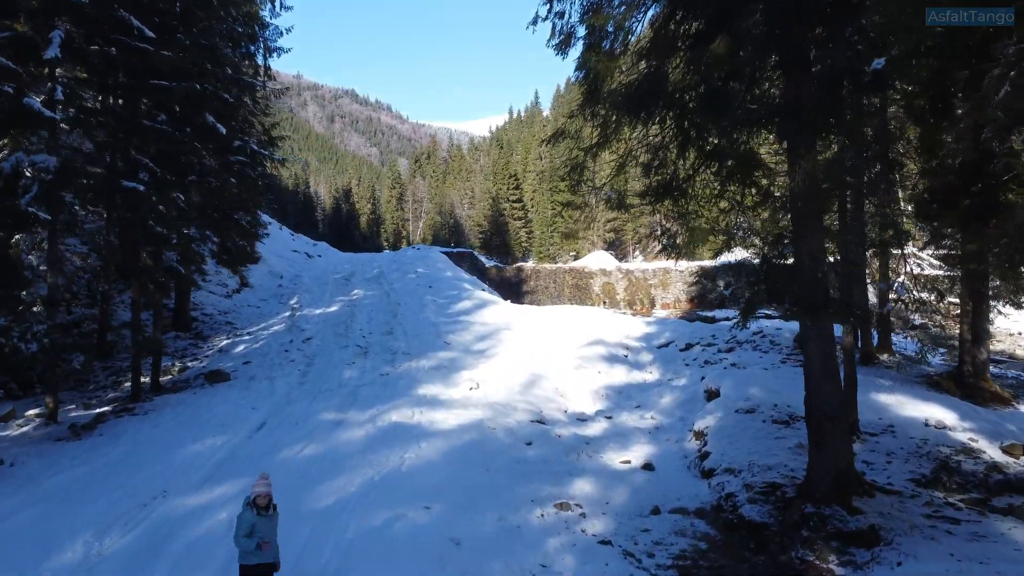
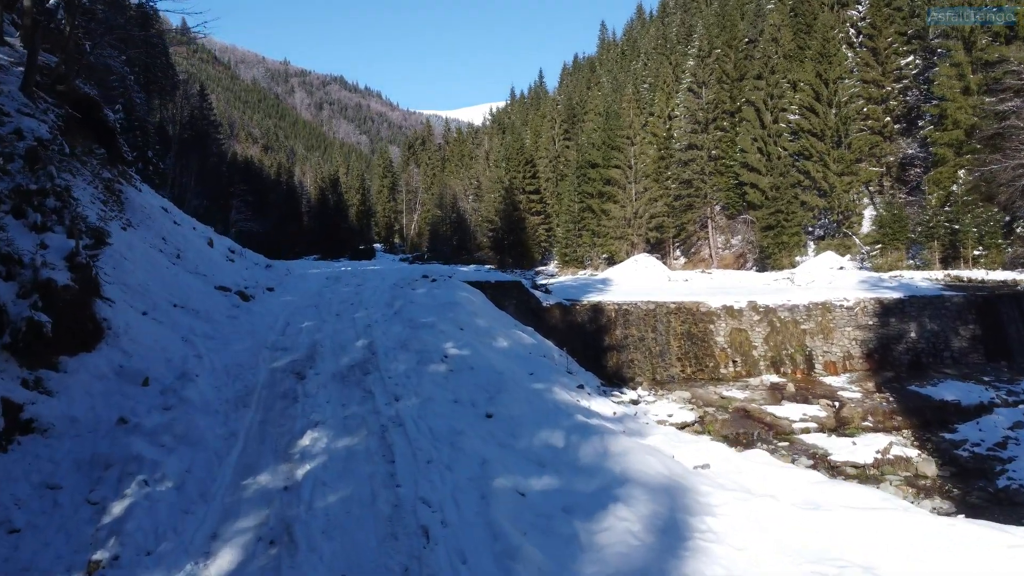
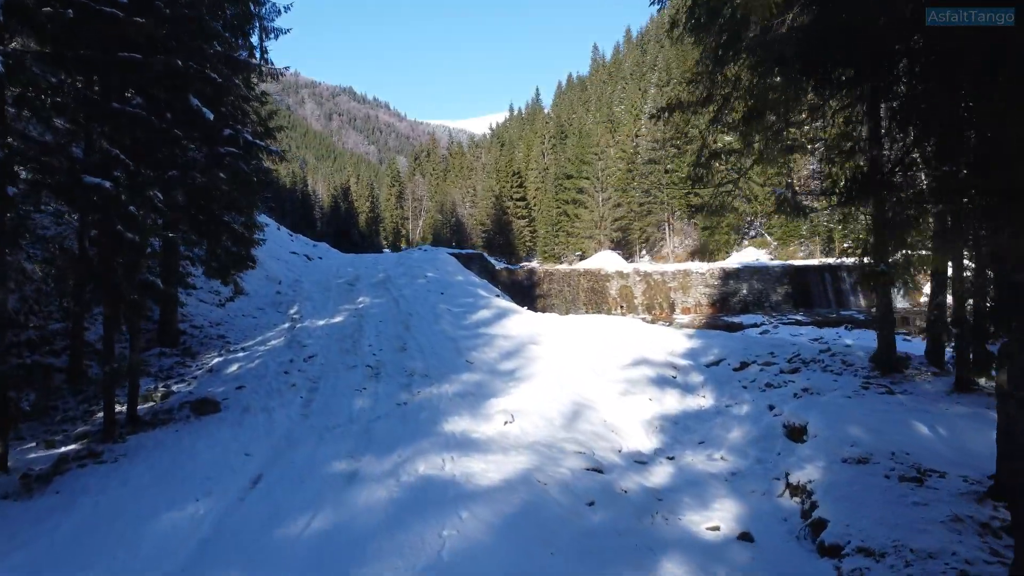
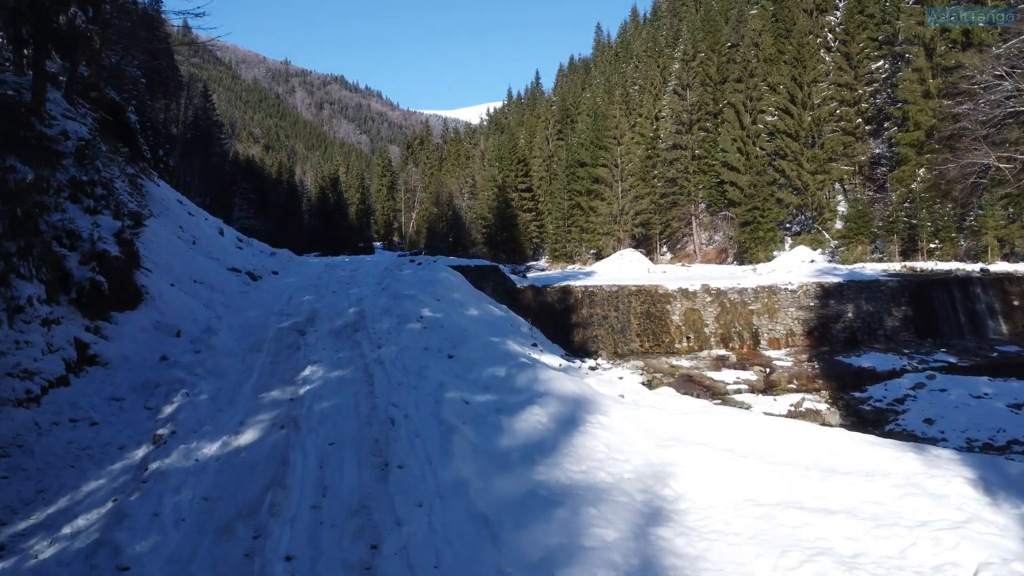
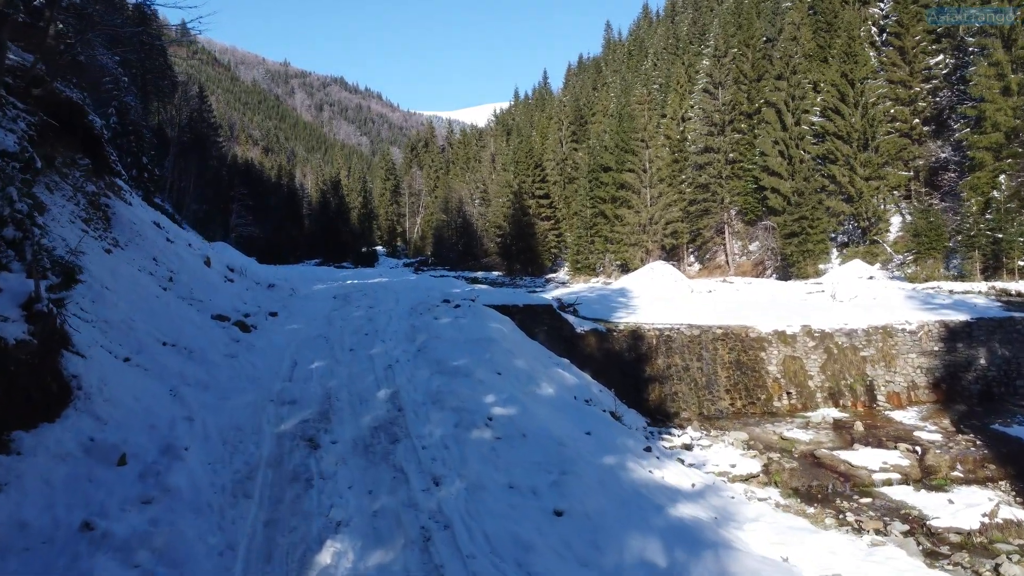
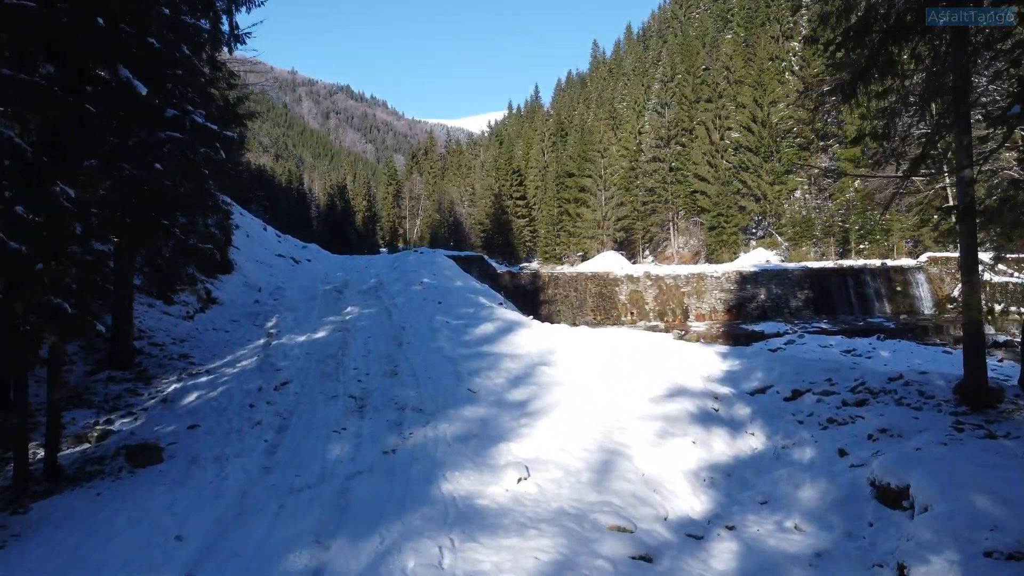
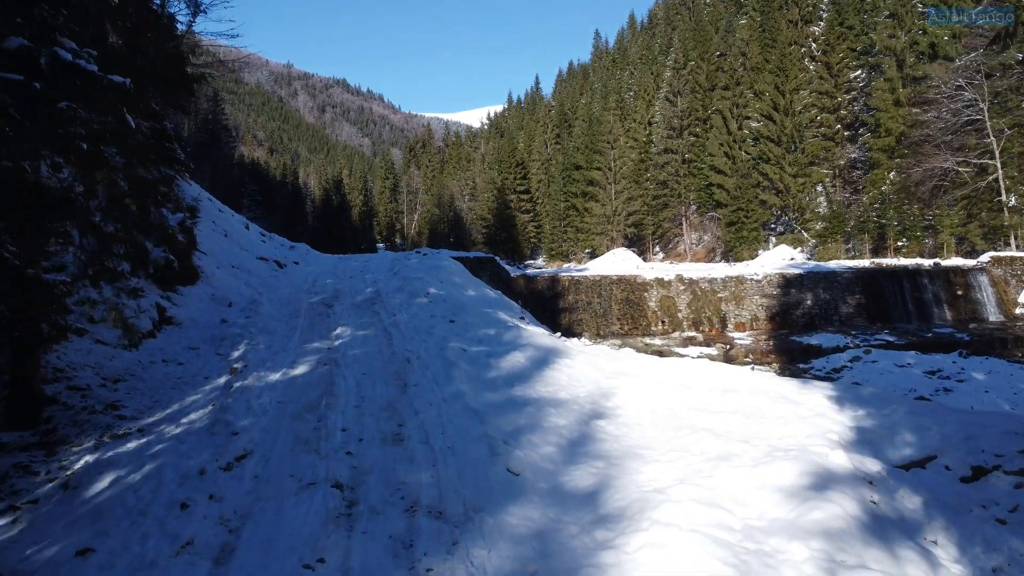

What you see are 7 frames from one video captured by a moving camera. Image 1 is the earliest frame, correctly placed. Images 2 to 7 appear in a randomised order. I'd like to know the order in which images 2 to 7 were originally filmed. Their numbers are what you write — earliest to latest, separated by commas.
3, 6, 7, 4, 2, 5
